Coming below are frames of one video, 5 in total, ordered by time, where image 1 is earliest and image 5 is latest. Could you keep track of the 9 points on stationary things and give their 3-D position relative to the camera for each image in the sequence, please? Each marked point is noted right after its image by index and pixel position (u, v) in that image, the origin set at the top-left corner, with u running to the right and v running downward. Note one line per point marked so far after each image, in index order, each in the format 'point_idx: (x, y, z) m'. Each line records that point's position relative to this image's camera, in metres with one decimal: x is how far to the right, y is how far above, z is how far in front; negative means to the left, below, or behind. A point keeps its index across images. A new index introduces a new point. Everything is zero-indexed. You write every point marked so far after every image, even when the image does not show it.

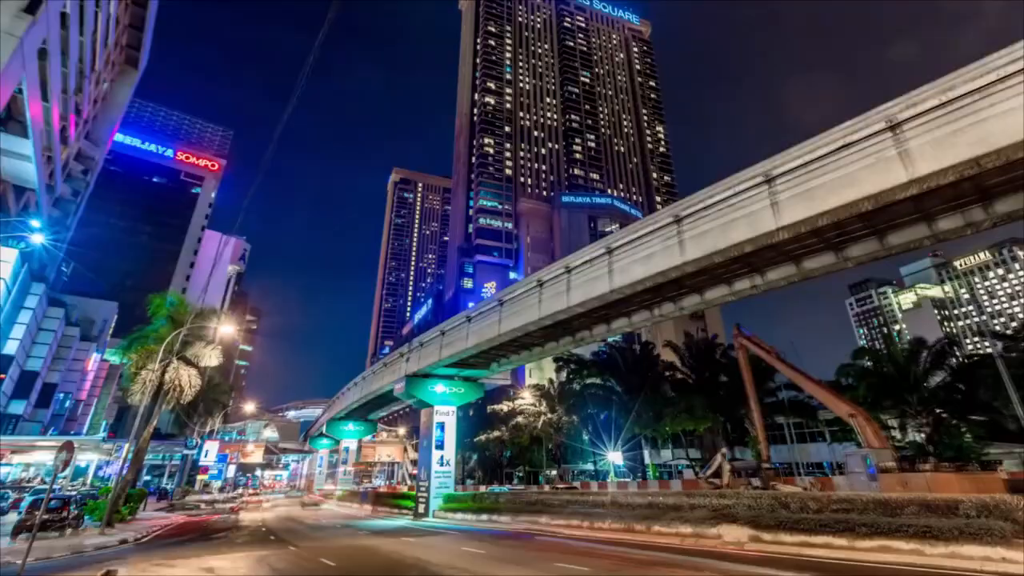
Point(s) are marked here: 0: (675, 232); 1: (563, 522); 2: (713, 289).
0: (+4.9, +1.9, +15.8) m
1: (+2.0, -9.0, +19.8) m
2: (+6.8, 0.0, +17.7) m
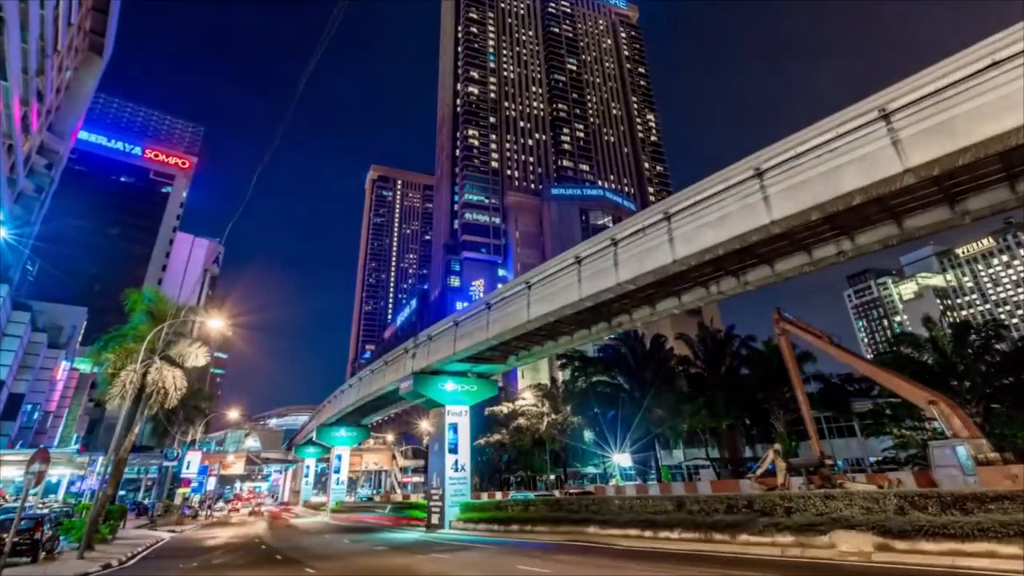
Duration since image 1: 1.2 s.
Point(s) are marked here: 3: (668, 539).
0: (+6.5, +2.7, +13.8) m
1: (+3.6, -8.3, +17.7) m
2: (+8.2, +0.8, +15.7) m
3: (+4.7, -7.6, +15.7) m
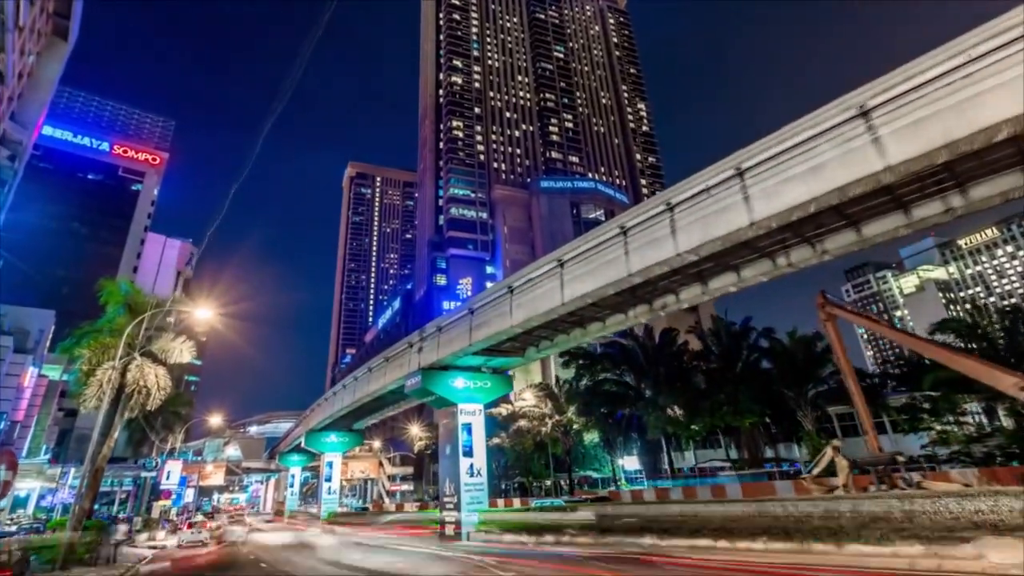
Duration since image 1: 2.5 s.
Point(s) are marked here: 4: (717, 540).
0: (+8.0, +3.6, +12.0) m
1: (+5.1, -7.4, +15.6) m
2: (+9.7, +1.7, +14.0) m
3: (+6.2, -6.7, +13.7) m
4: (+5.7, -7.1, +14.8) m
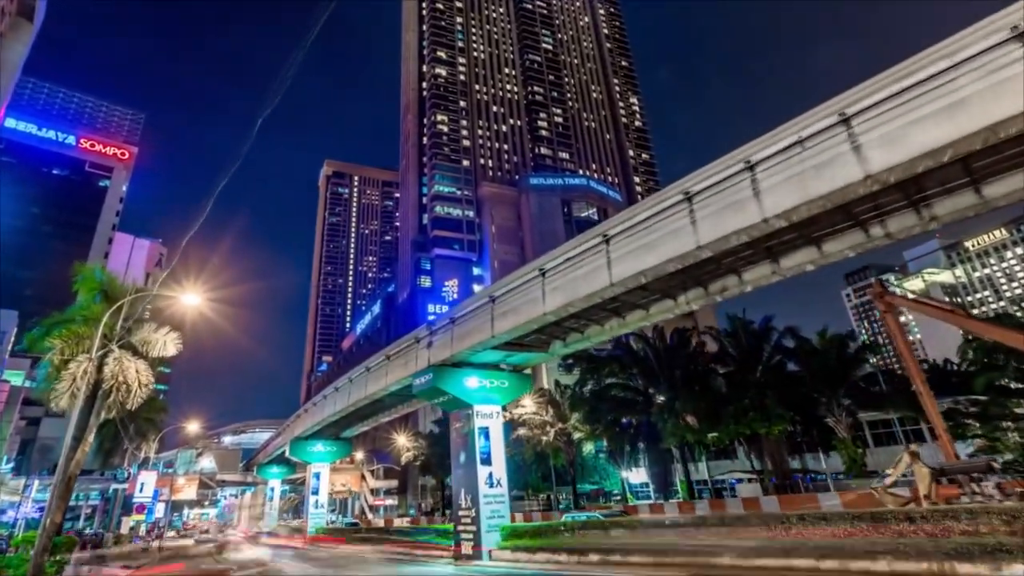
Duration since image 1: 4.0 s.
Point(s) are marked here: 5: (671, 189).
0: (+9.8, +4.4, +10.2) m
1: (+6.6, -6.6, +13.4) m
2: (+11.4, +2.5, +12.2) m
3: (+7.9, -5.9, +11.5) m
4: (+7.3, -6.3, +12.6) m
5: (+4.9, +2.9, +16.1) m
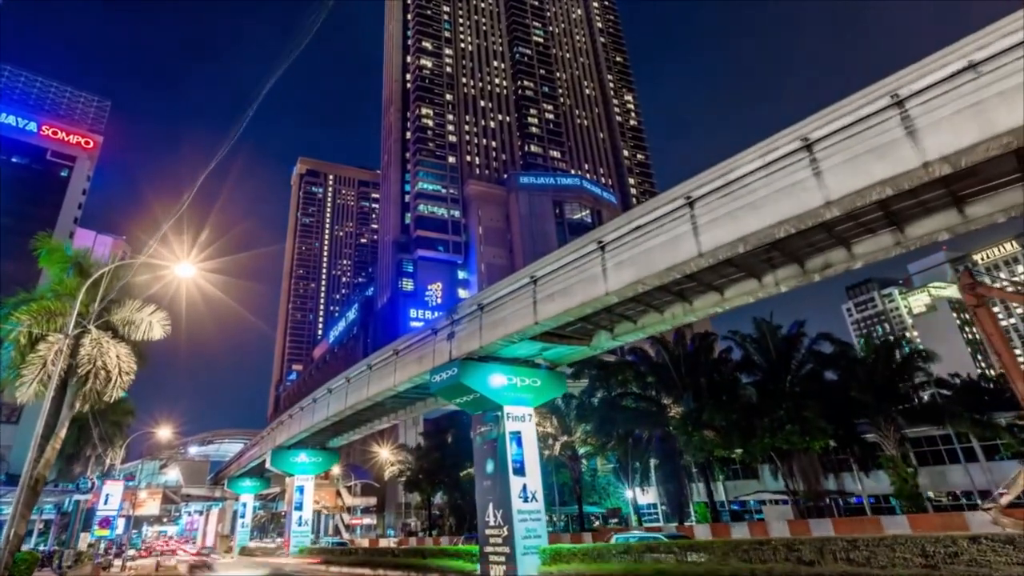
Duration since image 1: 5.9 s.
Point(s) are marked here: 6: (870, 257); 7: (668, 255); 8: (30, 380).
0: (+12.4, +5.3, +8.0) m
1: (+8.8, -5.8, +10.7) m
2: (+13.9, +3.3, +10.0) m
3: (+10.2, -5.0, +9.0) m
4: (+9.6, -5.4, +10.0) m
5: (+7.1, +3.7, +13.6) m
6: (+10.2, +0.9, +14.8) m
7: (+4.8, +0.9, +16.1) m
8: (-16.5, -3.1, +17.5) m
